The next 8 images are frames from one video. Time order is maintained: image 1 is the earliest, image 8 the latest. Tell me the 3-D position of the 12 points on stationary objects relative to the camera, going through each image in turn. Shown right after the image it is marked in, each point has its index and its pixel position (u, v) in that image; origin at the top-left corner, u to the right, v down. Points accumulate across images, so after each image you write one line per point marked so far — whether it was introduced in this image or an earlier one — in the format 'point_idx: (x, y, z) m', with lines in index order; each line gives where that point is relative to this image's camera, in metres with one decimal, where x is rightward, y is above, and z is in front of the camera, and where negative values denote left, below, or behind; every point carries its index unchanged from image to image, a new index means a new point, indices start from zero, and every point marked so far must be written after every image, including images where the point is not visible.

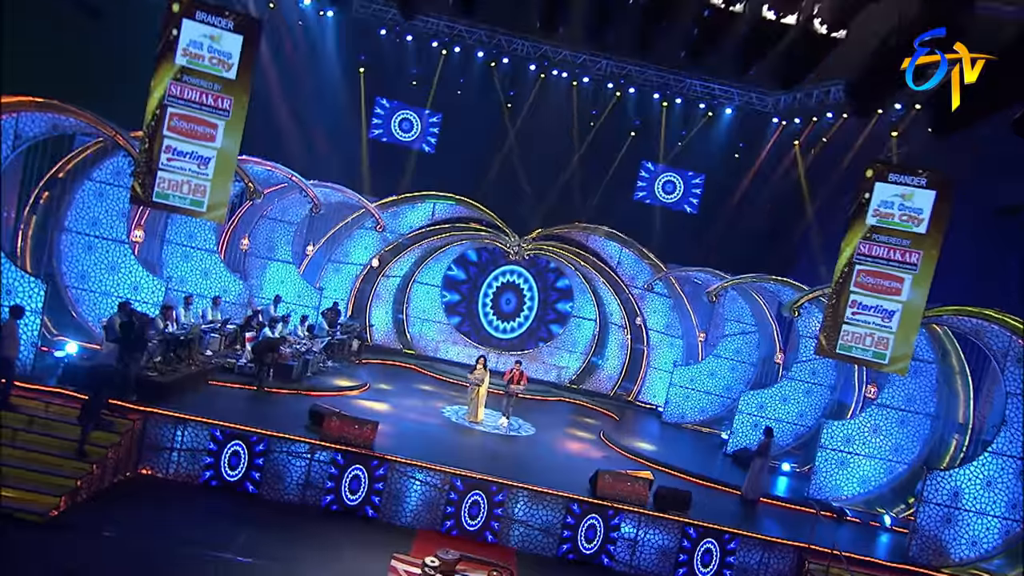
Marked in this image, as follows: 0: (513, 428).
0: (0.0, -2.8, +15.0) m
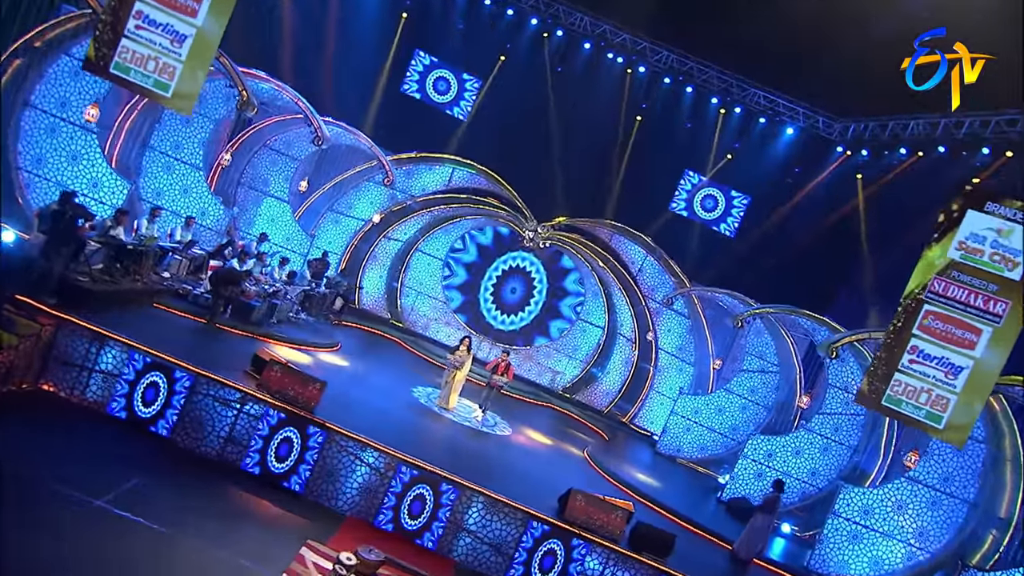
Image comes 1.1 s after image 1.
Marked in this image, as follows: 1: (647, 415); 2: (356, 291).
0: (-0.4, -2.4, +13.3) m
1: (+3.0, -2.8, +16.5) m
2: (-3.5, -0.1, +17.1) m
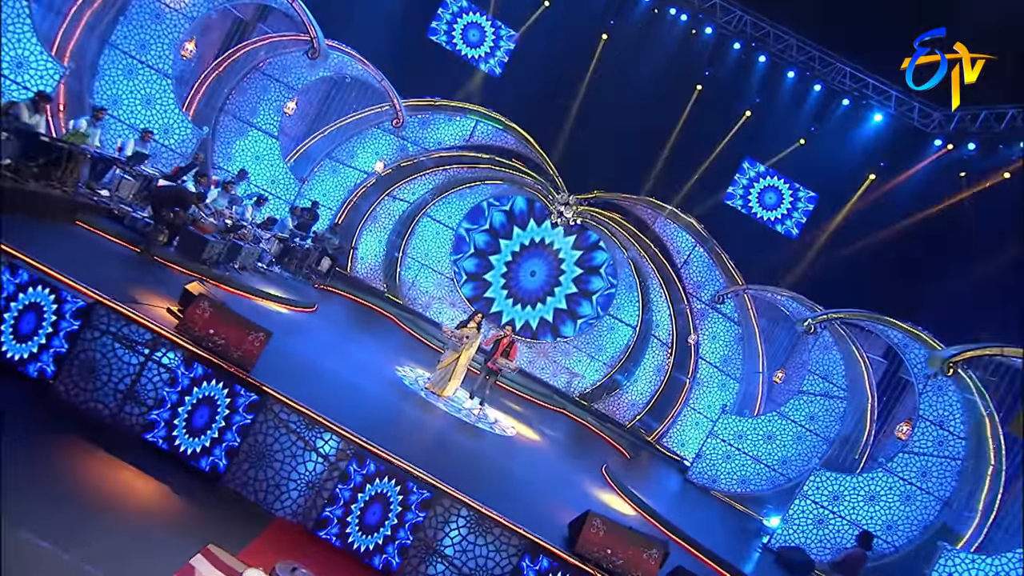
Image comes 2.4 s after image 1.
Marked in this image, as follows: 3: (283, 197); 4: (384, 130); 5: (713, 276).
0: (-0.4, -1.9, +10.7) m
1: (+3.1, -2.8, +13.8) m
2: (-3.1, +0.6, +14.7) m
3: (-4.1, +1.7, +13.2) m
4: (-2.4, +3.0, +14.0) m
5: (+3.7, +0.2, +13.5) m
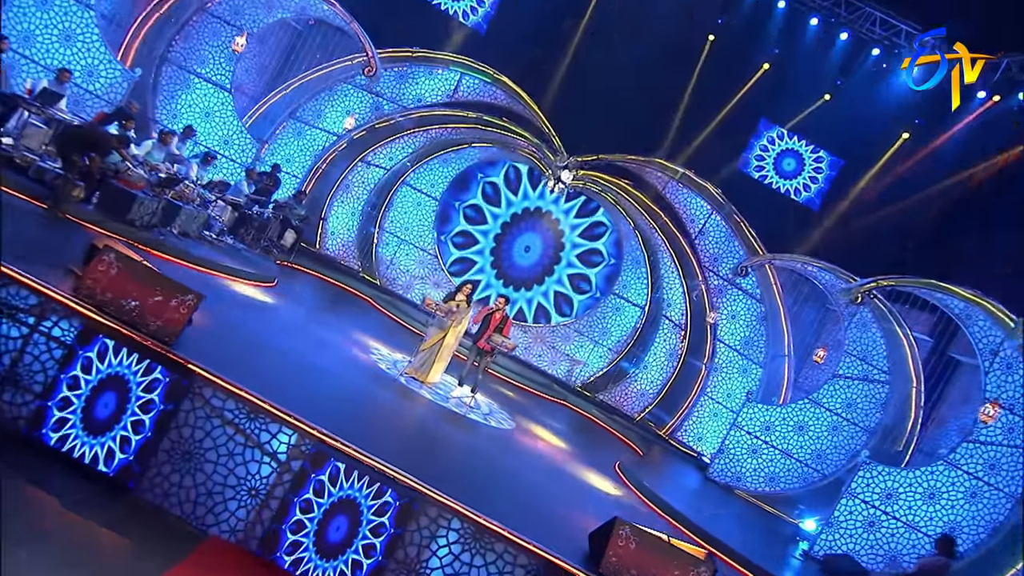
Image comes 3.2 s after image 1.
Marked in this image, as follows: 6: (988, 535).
0: (-0.4, -1.5, +9.0) m
1: (+3.0, -2.3, +12.2) m
2: (-3.3, +1.0, +12.9) m
3: (-4.2, +2.0, +11.5) m
4: (-2.6, +3.3, +12.3) m
5: (+3.5, +0.7, +11.9) m
6: (+5.6, -2.9, +8.7) m
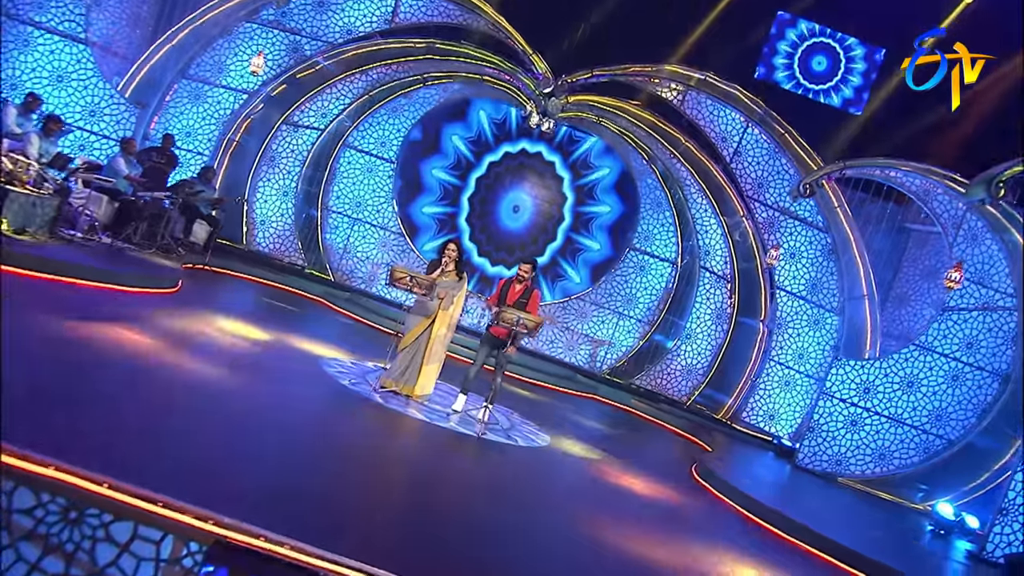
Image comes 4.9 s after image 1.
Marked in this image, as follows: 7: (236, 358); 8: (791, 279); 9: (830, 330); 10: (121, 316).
0: (-0.1, -1.2, +6.1) m
1: (+3.2, -1.5, +9.5) m
2: (-3.5, +0.9, +9.9) m
3: (-4.5, +1.8, +8.4) m
4: (-3.1, +3.3, +9.3) m
5: (+3.3, +1.5, +9.2) m
6: (+6.1, -1.7, +6.1) m
7: (-1.9, -0.5, +5.4) m
8: (+3.5, +0.1, +9.4) m
9: (+4.0, -0.5, +9.3) m
10: (-2.7, -0.2, +5.1) m
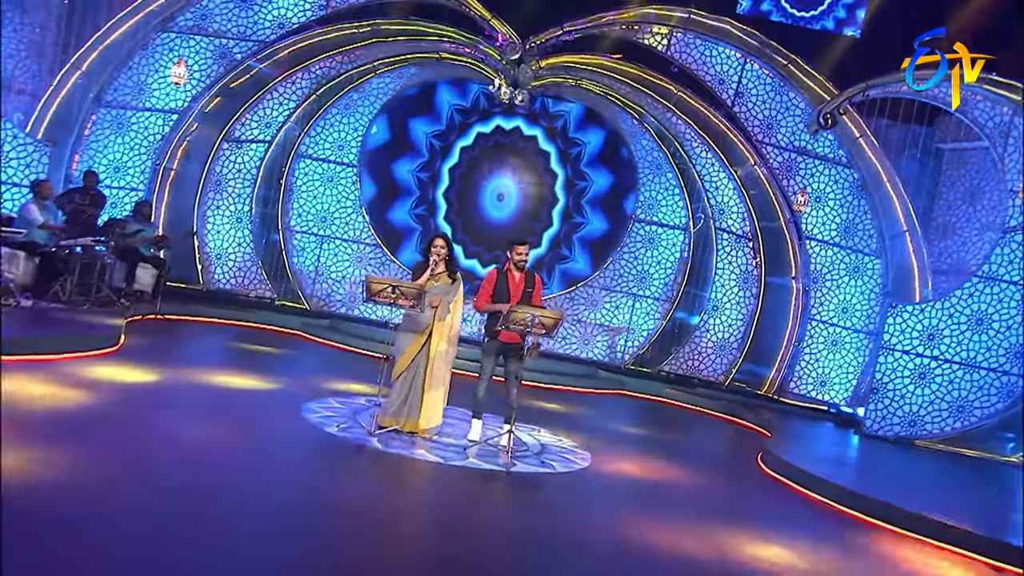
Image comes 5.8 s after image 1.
0: (+0.1, -1.1, +5.0) m
1: (+3.4, -1.0, +8.4) m
2: (-3.6, +0.3, +8.8) m
3: (-4.7, +1.1, +7.2) m
4: (-3.6, +2.8, +8.2) m
5: (+3.0, +2.1, +8.2) m
6: (+6.3, -0.7, +5.1) m
7: (-1.8, -0.8, +4.2) m
8: (+3.5, +0.7, +8.3) m
9: (+4.0, +0.1, +8.2) m
10: (-2.6, -0.6, +3.9) m
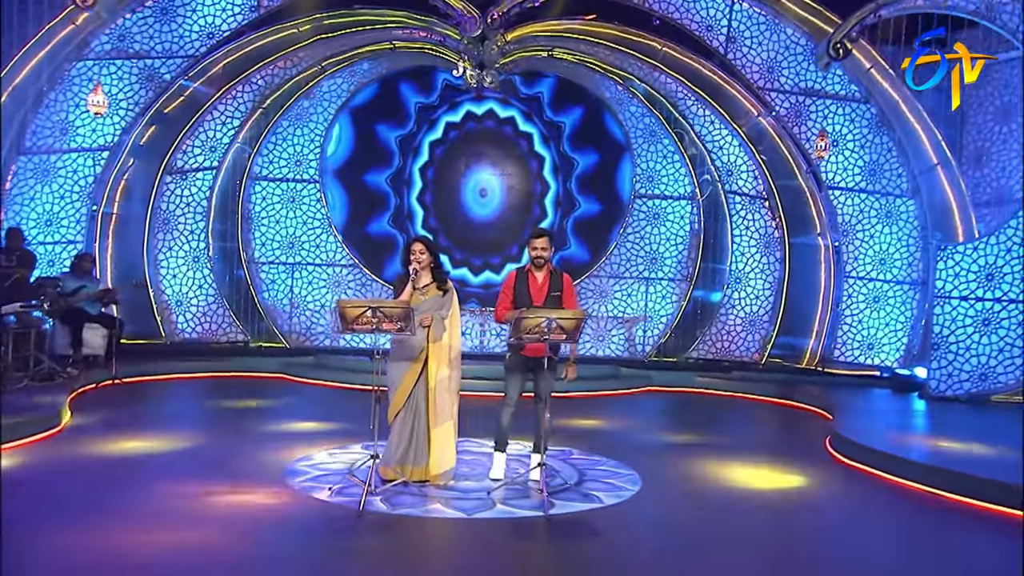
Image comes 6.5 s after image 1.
0: (+0.3, -1.1, +4.1) m
1: (+3.5, -0.5, +7.5) m
2: (-3.7, -0.2, +7.8) m
3: (-4.8, +0.4, +6.3) m
4: (-4.0, +2.2, +7.2) m
5: (+2.7, +2.4, +7.3) m
6: (+6.3, +0.2, +4.2) m
7: (-1.6, -1.0, +3.3) m
8: (+3.3, +1.2, +7.4) m
9: (+3.9, +0.7, +7.3) m
10: (-2.5, -0.9, +3.0) m
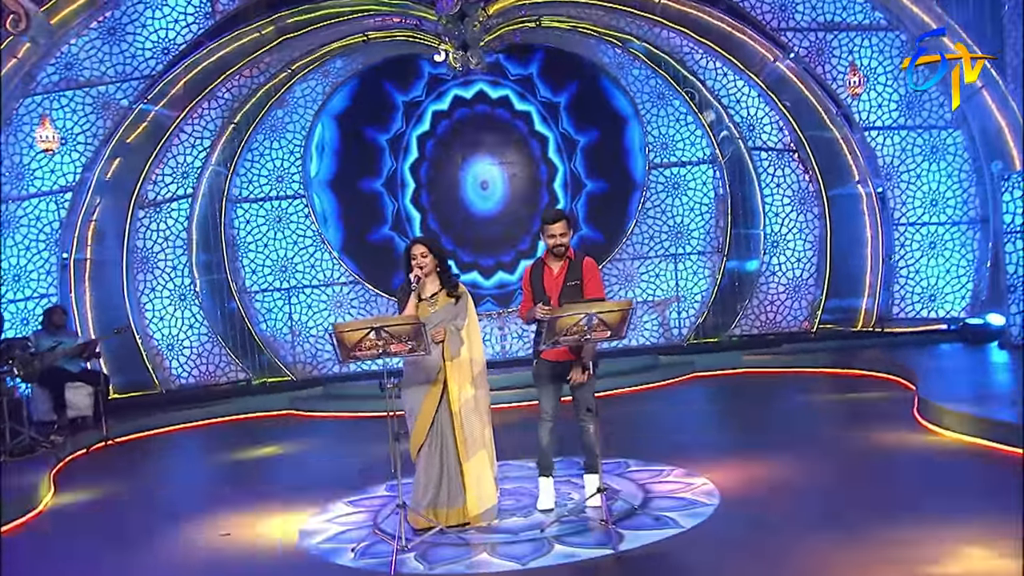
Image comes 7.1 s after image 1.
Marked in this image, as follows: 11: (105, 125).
0: (+0.6, -1.1, +3.4) m
1: (+3.7, 0.0, +6.8) m
2: (-3.4, -0.7, +7.2) m
3: (-4.7, -0.2, +5.6) m
4: (-4.1, +1.7, +6.6) m
5: (+2.5, +2.8, +6.6) m
6: (+6.4, +1.1, +3.5) m
7: (-1.4, -1.2, +2.6) m
8: (+3.3, +1.6, +6.7) m
9: (+3.9, +1.2, +6.6) m
10: (-2.2, -1.2, +2.3) m
11: (-3.6, +1.4, +6.7) m
